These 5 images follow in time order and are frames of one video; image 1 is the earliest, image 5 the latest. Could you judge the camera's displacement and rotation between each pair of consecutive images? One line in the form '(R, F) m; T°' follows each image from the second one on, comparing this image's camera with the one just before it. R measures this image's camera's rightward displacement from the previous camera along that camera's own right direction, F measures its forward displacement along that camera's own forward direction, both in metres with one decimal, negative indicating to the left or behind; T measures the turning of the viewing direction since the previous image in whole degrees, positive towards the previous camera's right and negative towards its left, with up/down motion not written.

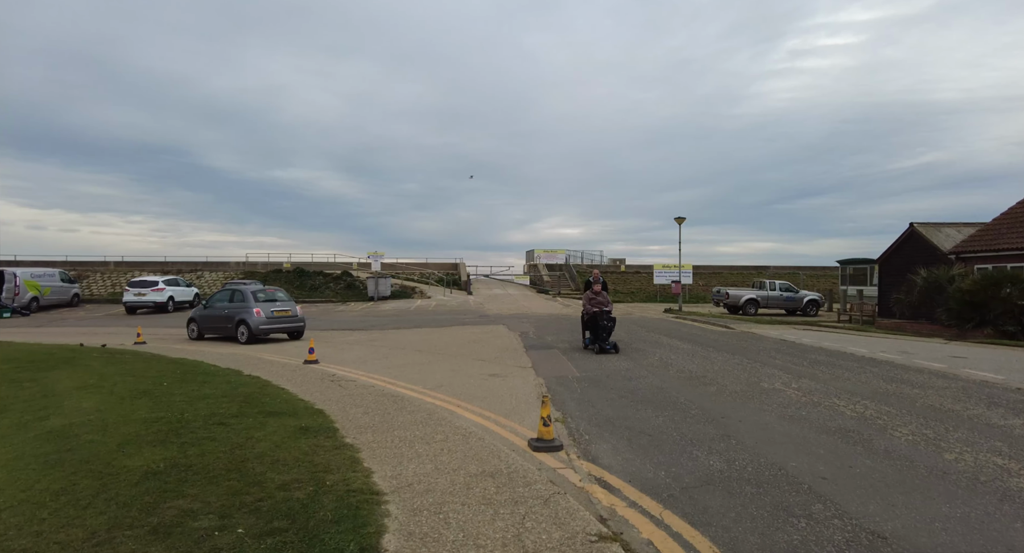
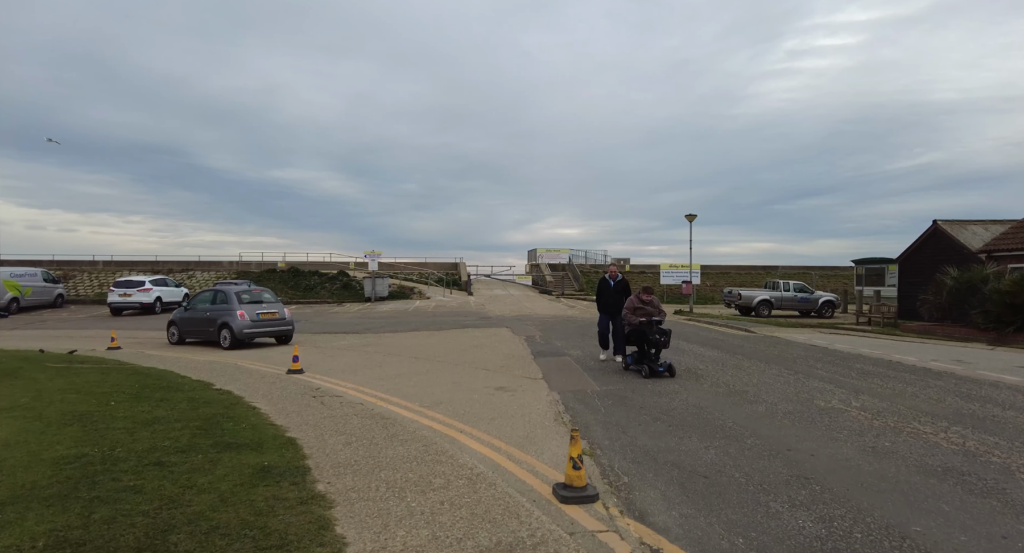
(-0.2, +1.1) m; 0°
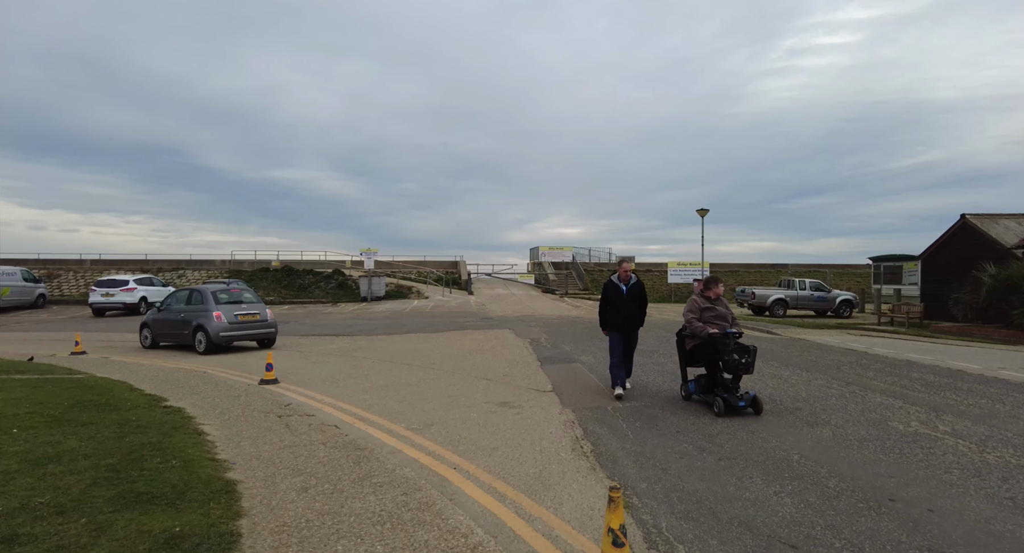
(-0.1, +1.2) m; 0°
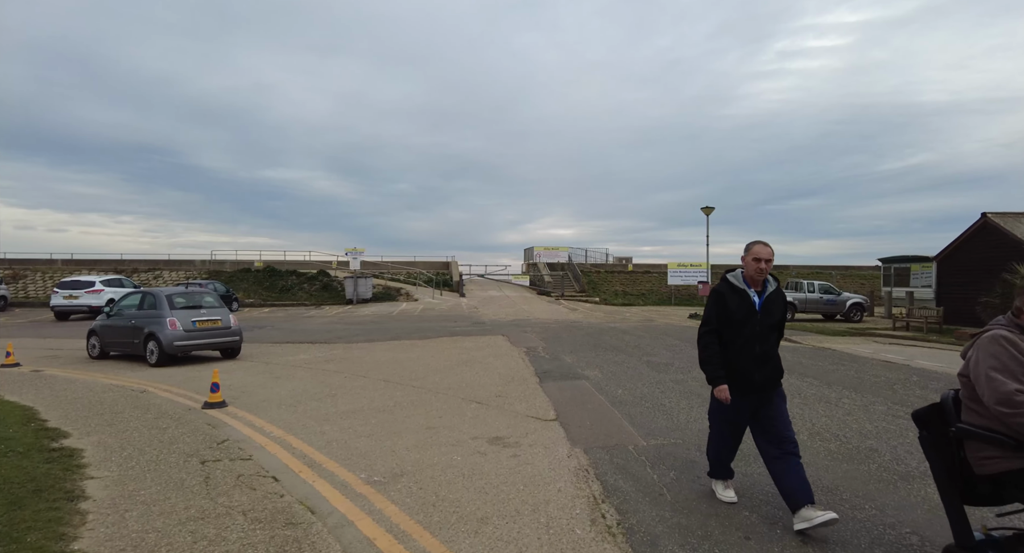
(0.0, +1.4) m; +1°
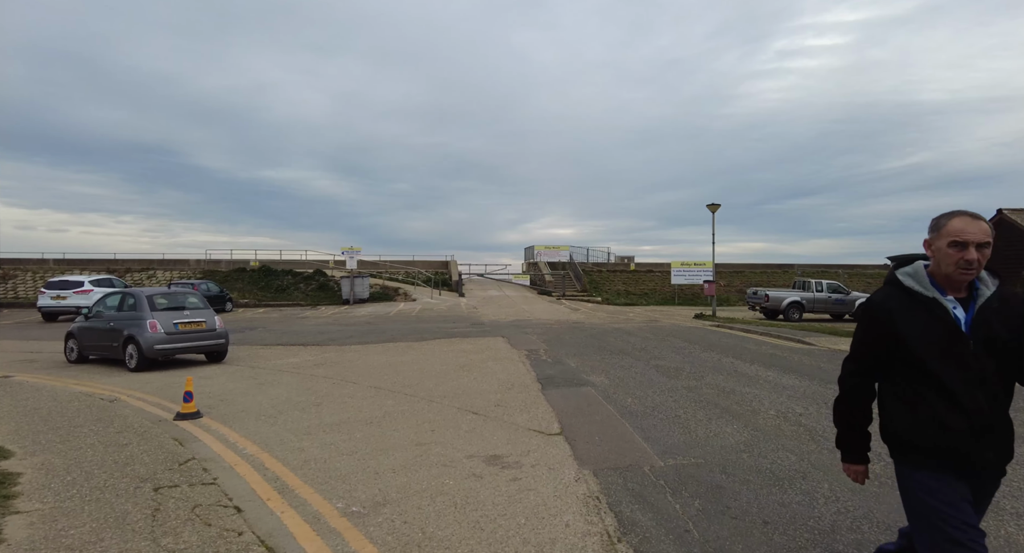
(0.0, +0.6) m; 0°
